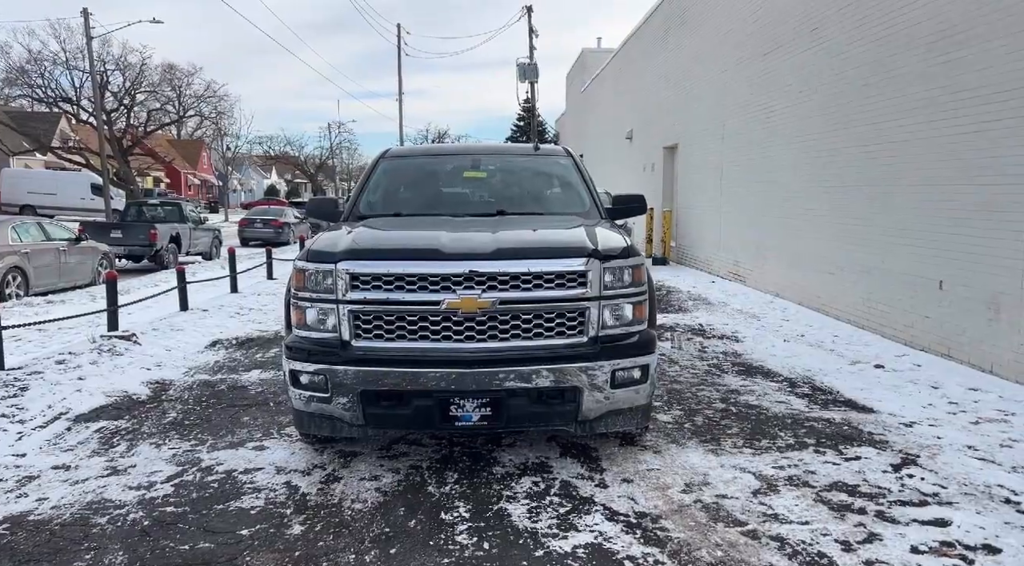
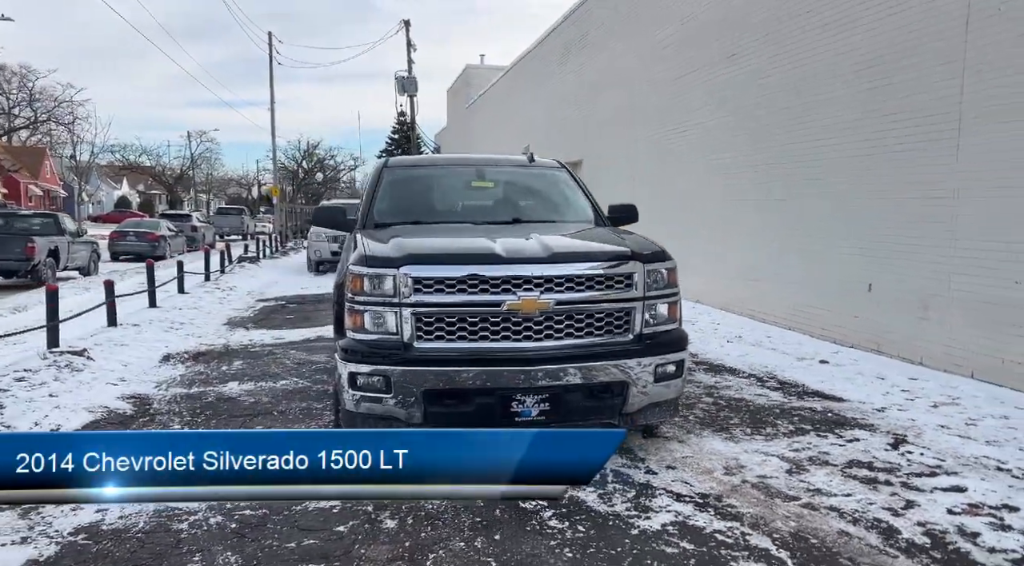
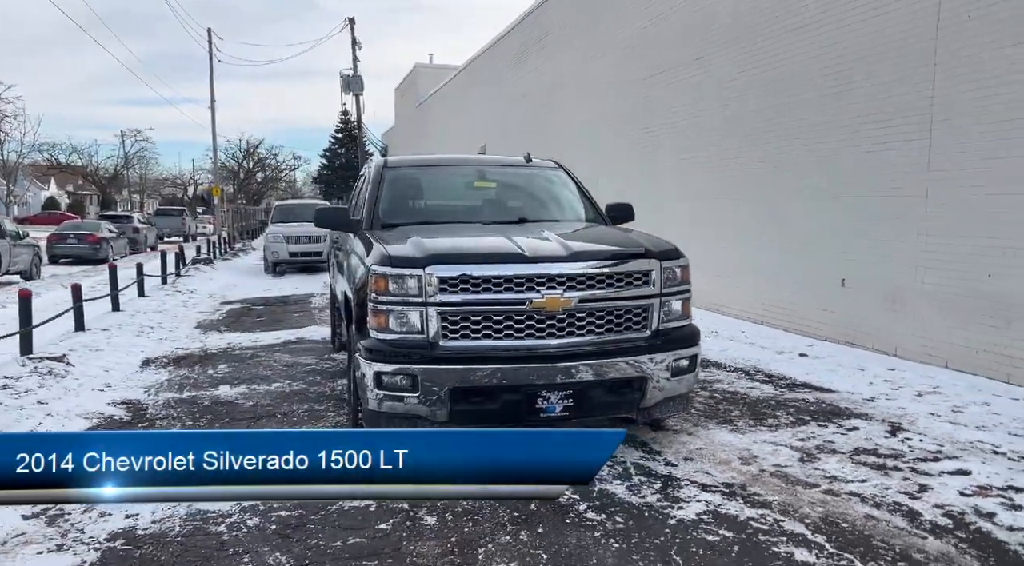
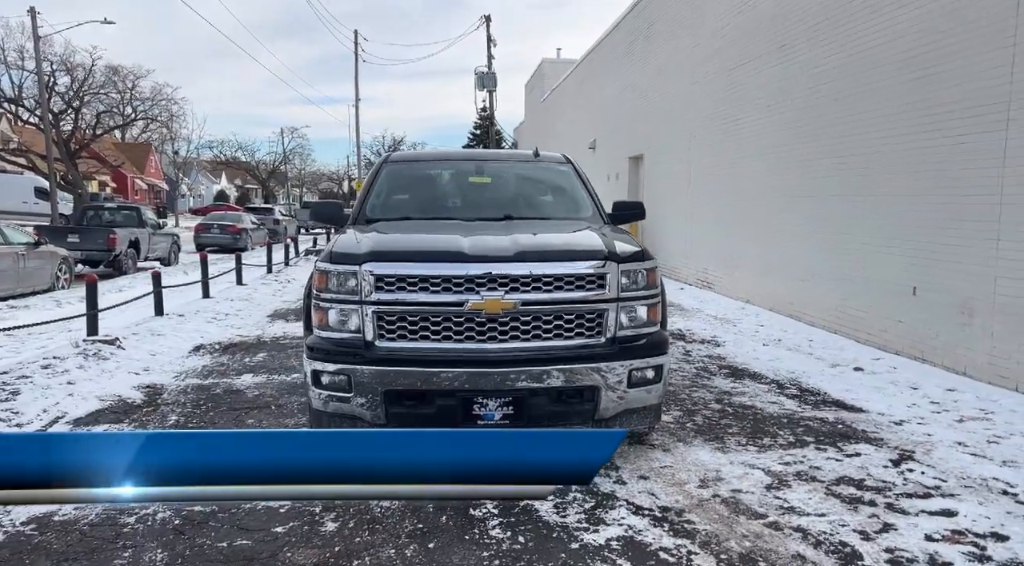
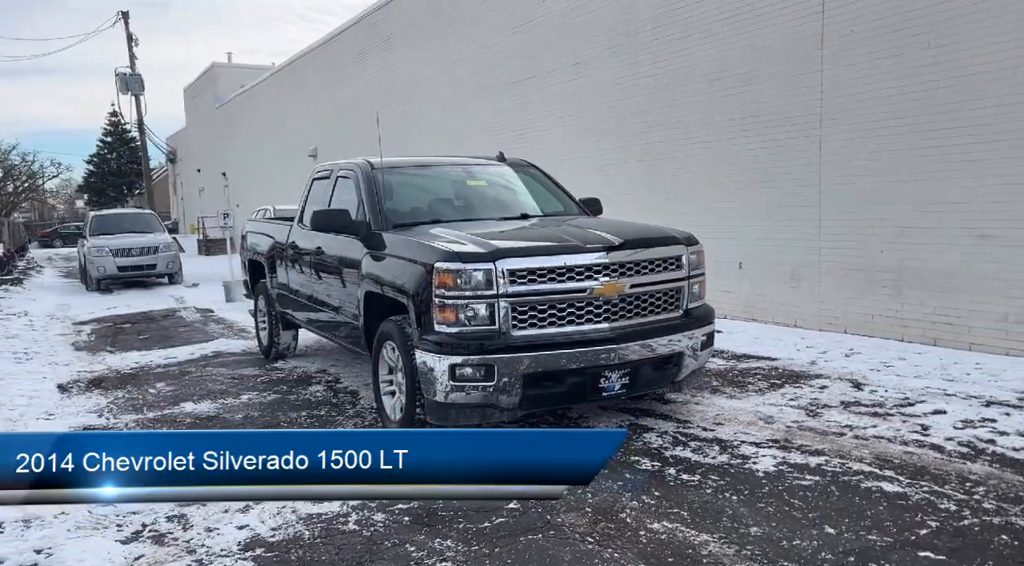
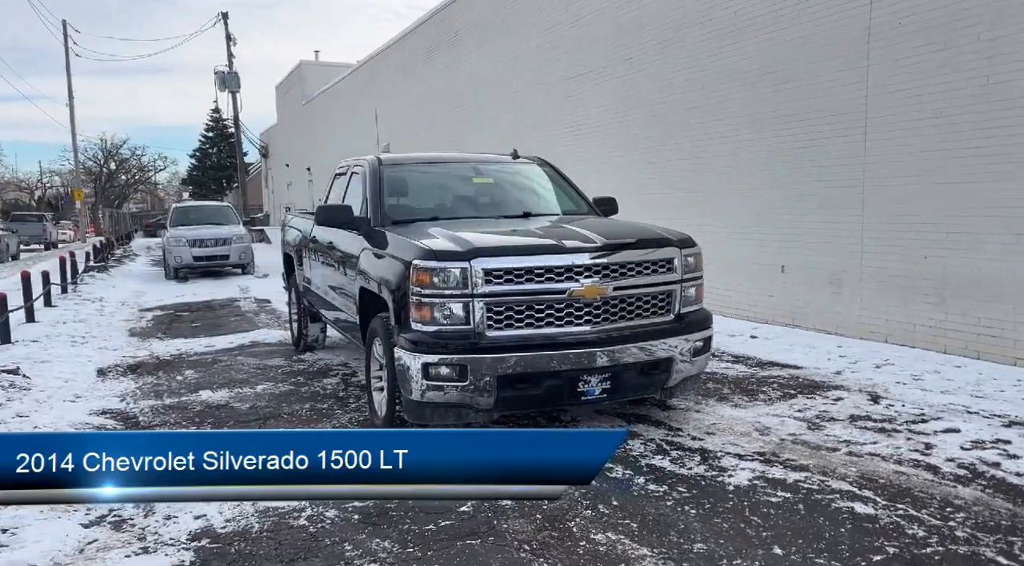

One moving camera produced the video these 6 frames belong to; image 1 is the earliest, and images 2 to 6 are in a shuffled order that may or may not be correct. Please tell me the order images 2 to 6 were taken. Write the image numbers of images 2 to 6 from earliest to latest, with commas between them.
4, 2, 3, 6, 5
